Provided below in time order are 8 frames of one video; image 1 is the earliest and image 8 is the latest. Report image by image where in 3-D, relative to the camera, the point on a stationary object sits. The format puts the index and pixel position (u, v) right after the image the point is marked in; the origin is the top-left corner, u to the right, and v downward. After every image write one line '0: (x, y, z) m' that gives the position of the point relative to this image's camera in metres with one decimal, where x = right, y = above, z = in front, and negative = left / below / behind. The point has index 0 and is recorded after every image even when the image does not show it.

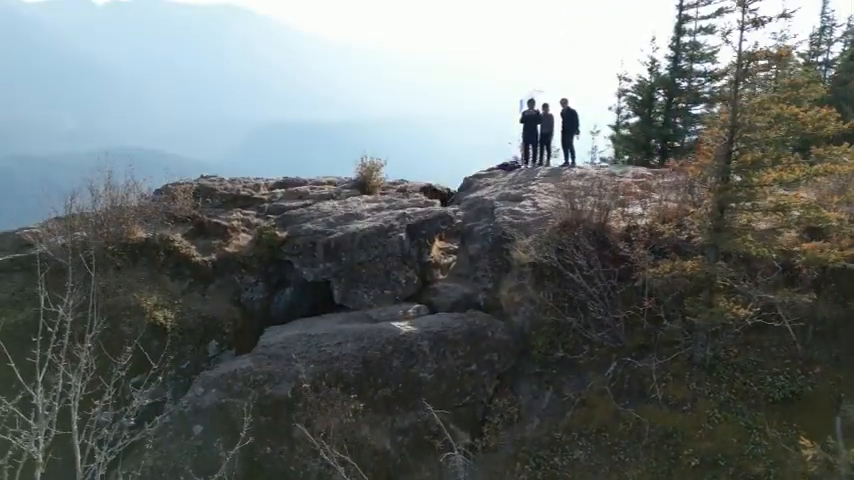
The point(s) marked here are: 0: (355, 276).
0: (-0.9, -0.5, +8.2) m
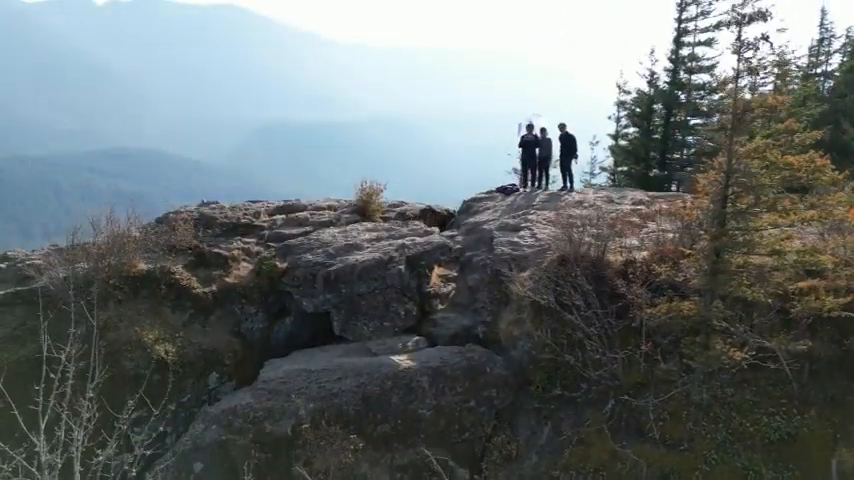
0: (-0.9, -0.9, +8.3) m
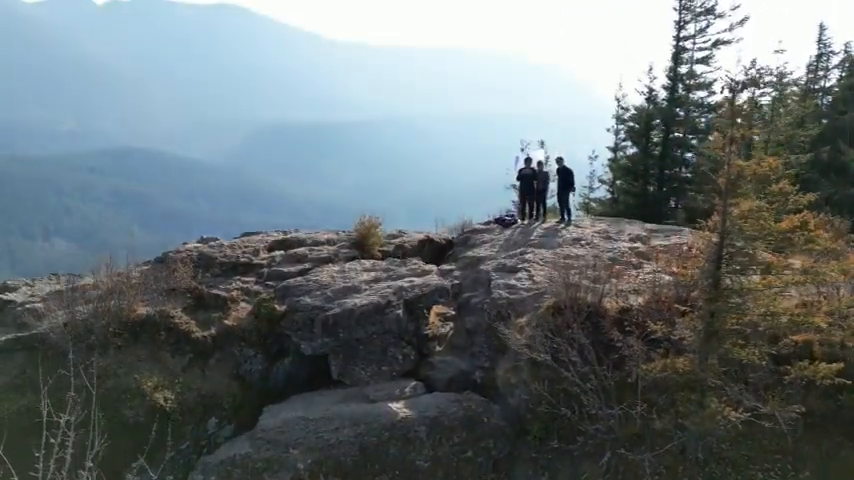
0: (-1.0, -1.5, +8.3) m
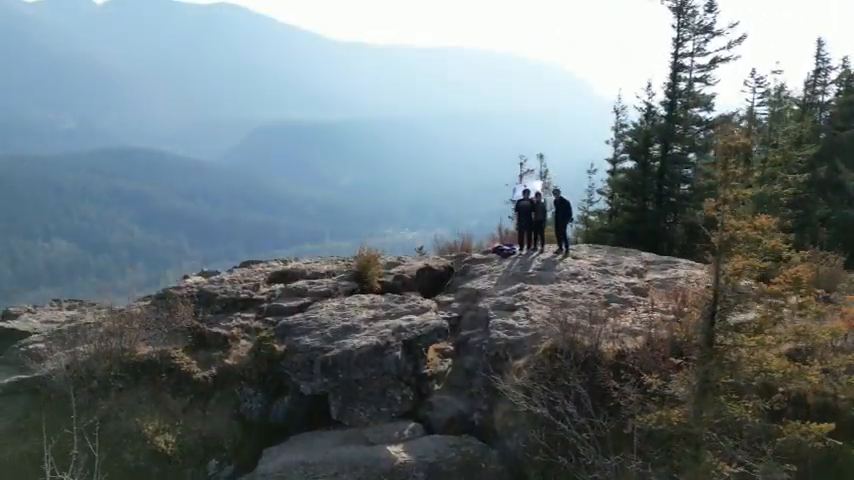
0: (-1.0, -2.0, +8.4) m
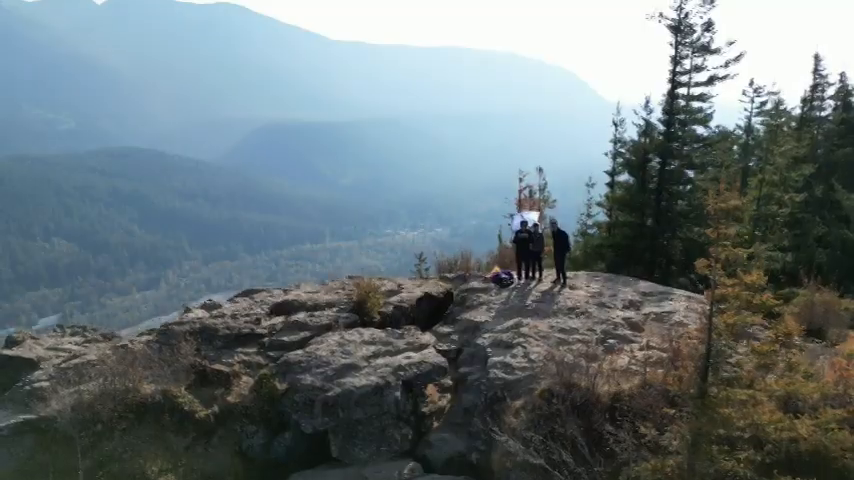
0: (-1.0, -2.6, +8.5) m
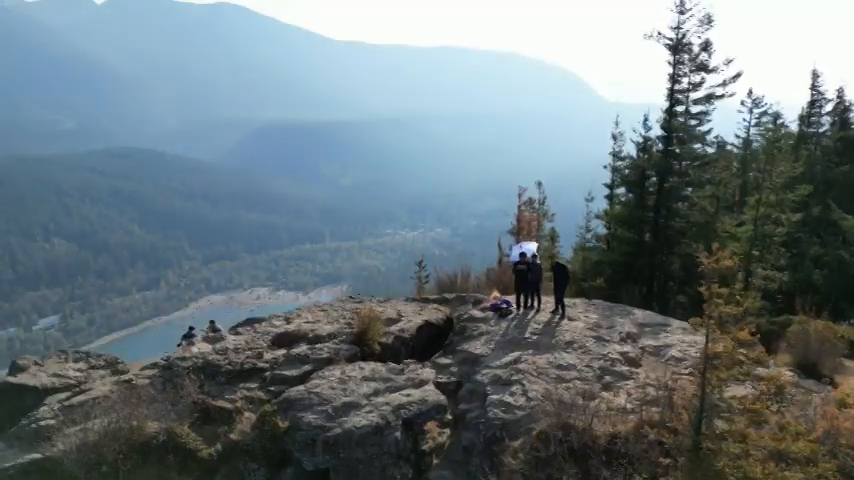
0: (-1.0, -3.2, +8.7) m
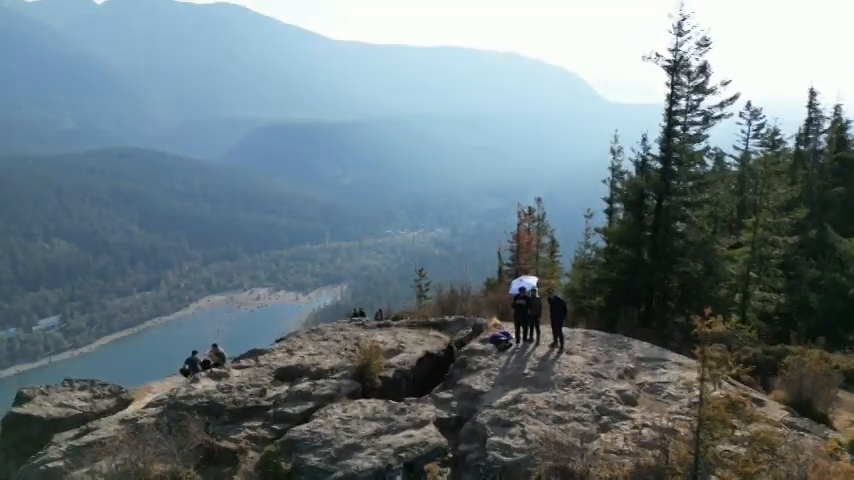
0: (-0.5, -1.1, +9.9) m
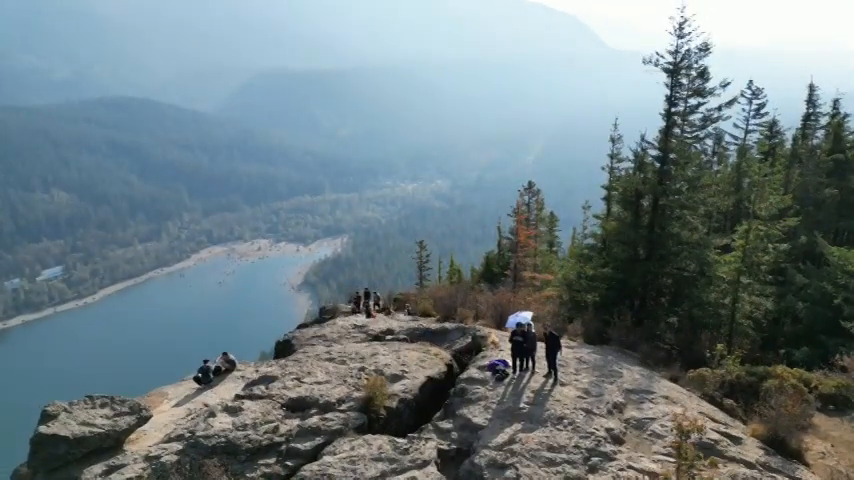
0: (-0.5, -1.9, +10.6) m
